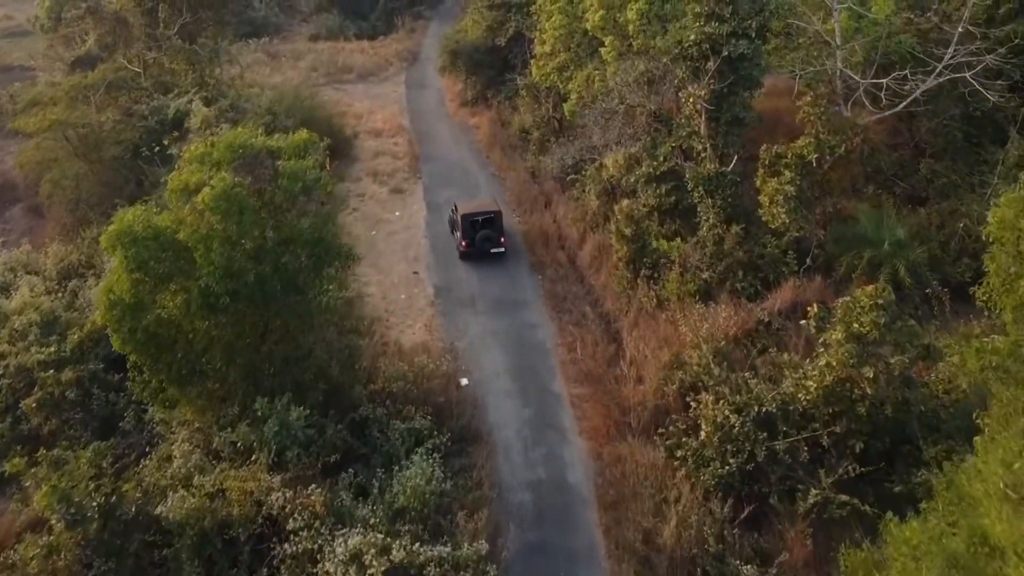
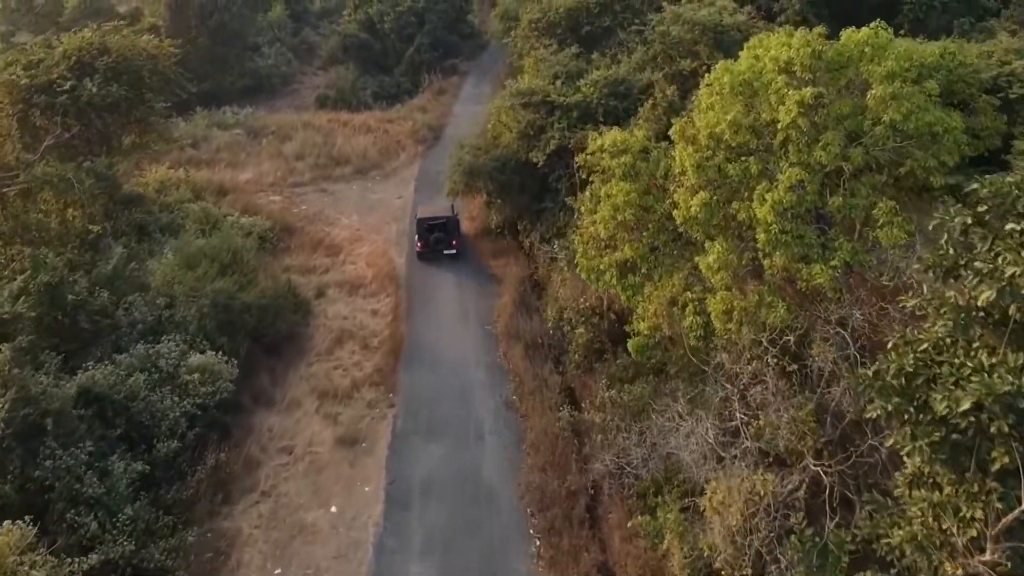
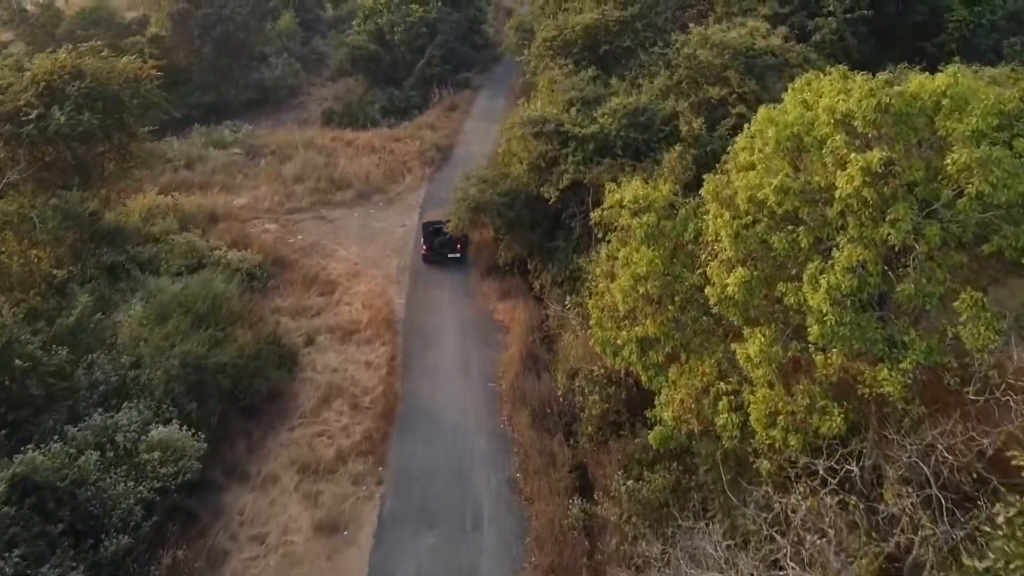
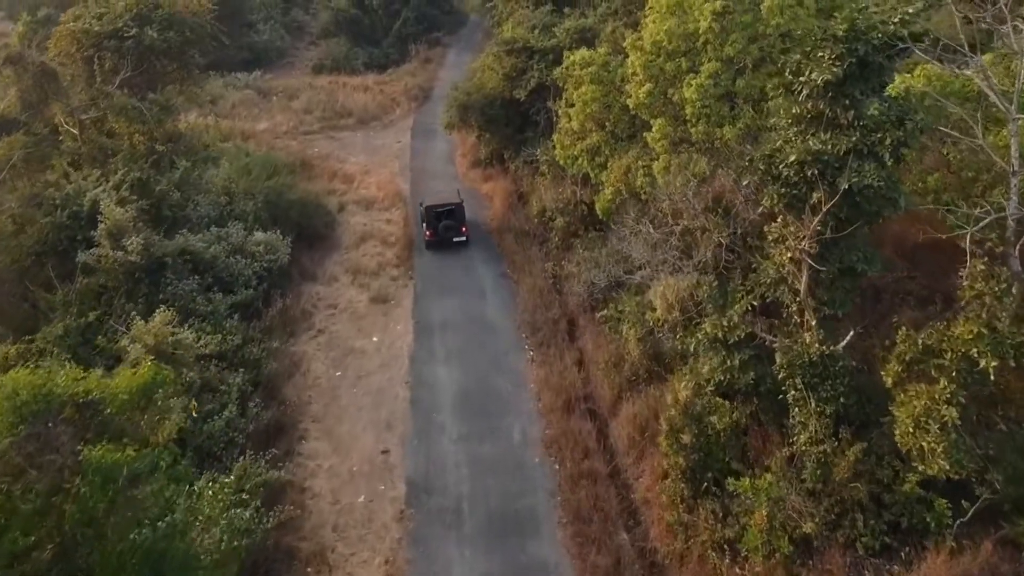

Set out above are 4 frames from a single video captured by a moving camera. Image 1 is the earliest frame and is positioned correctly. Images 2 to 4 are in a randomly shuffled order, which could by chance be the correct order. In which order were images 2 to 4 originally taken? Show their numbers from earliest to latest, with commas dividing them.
4, 2, 3
